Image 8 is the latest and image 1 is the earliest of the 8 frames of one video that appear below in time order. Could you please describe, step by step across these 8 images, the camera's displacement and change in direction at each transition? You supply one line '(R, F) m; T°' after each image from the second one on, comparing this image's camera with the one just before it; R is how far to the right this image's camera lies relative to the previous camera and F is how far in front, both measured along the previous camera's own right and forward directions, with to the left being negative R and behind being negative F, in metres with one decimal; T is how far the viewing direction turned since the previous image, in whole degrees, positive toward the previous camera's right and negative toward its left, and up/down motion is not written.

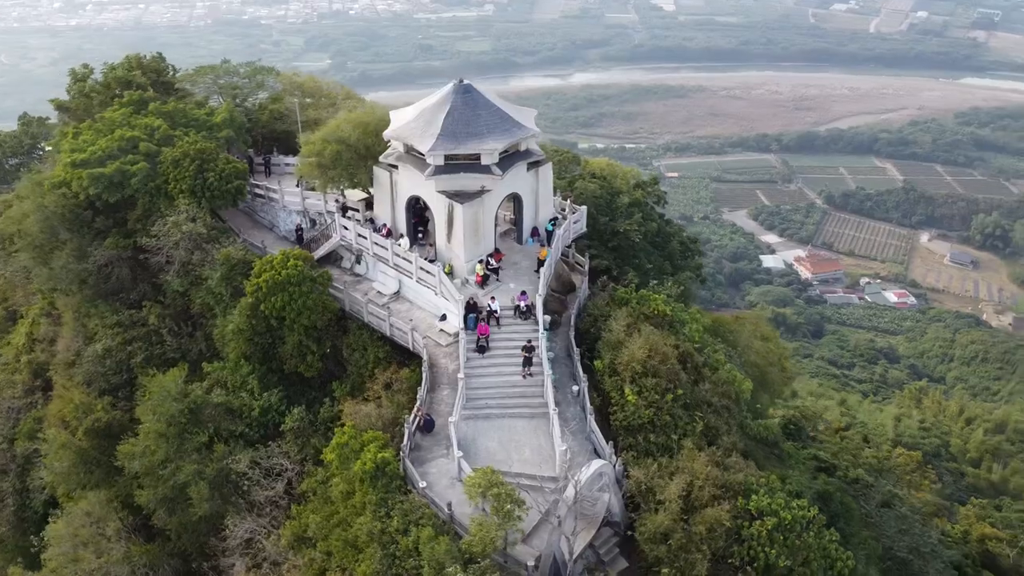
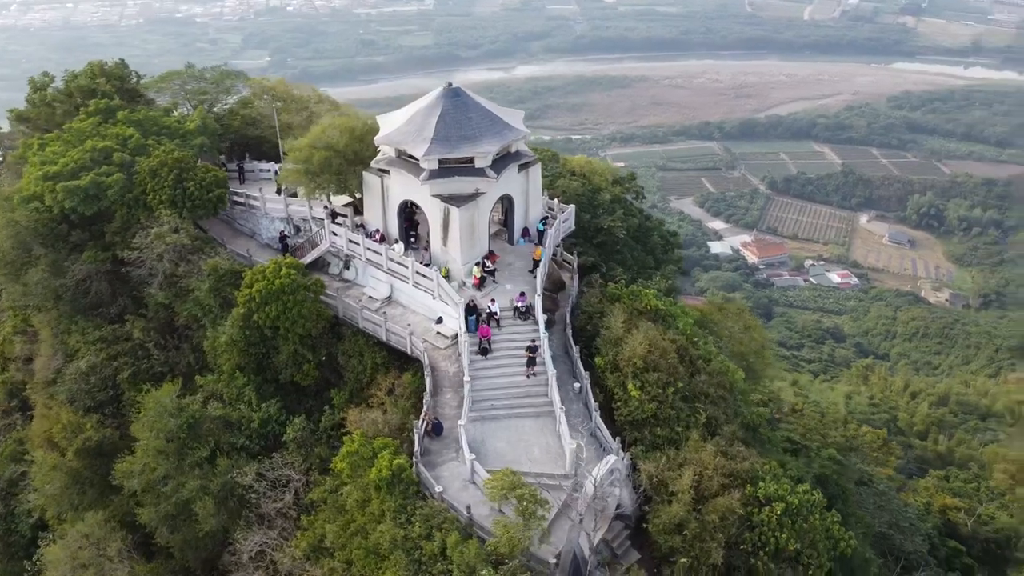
(-1.3, -0.2) m; +4°
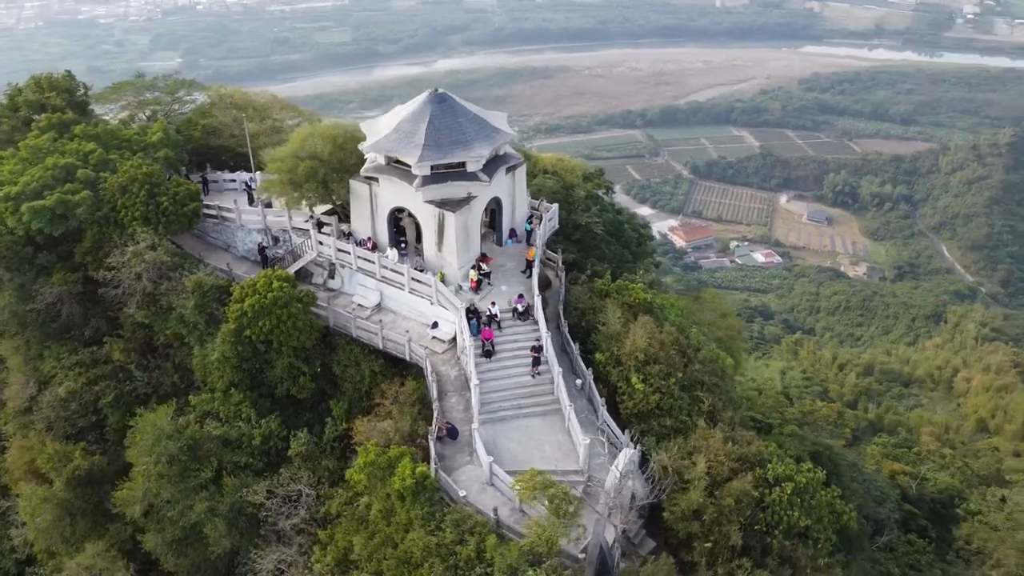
(-1.8, -0.2) m; +5°
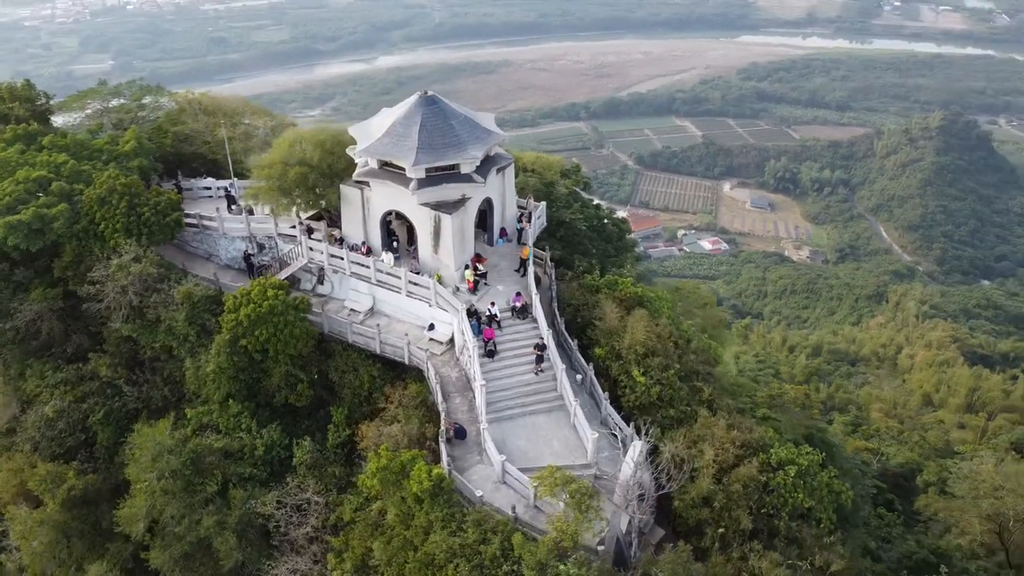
(-1.3, -0.2) m; +4°
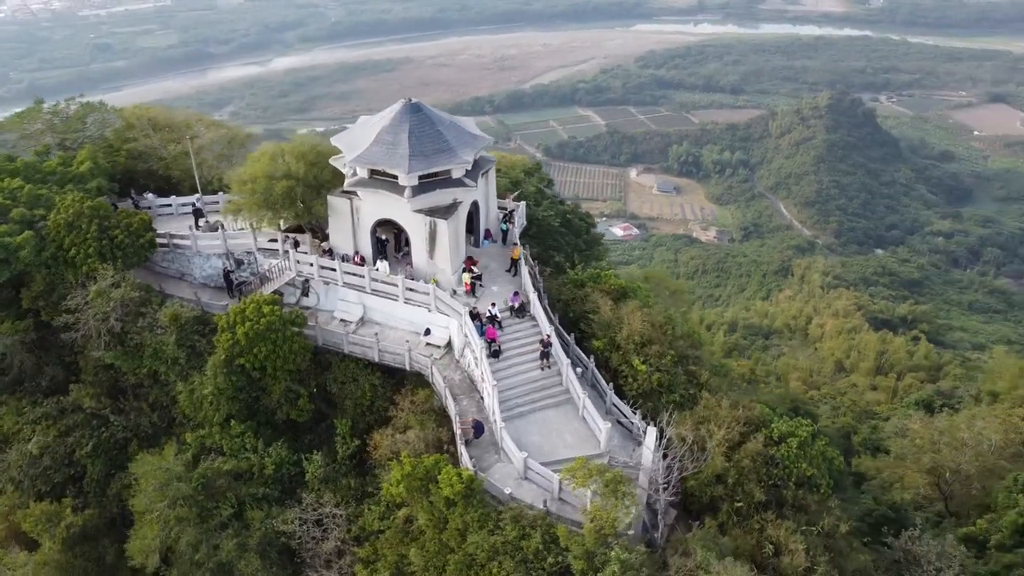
(-2.3, -0.3) m; +6°
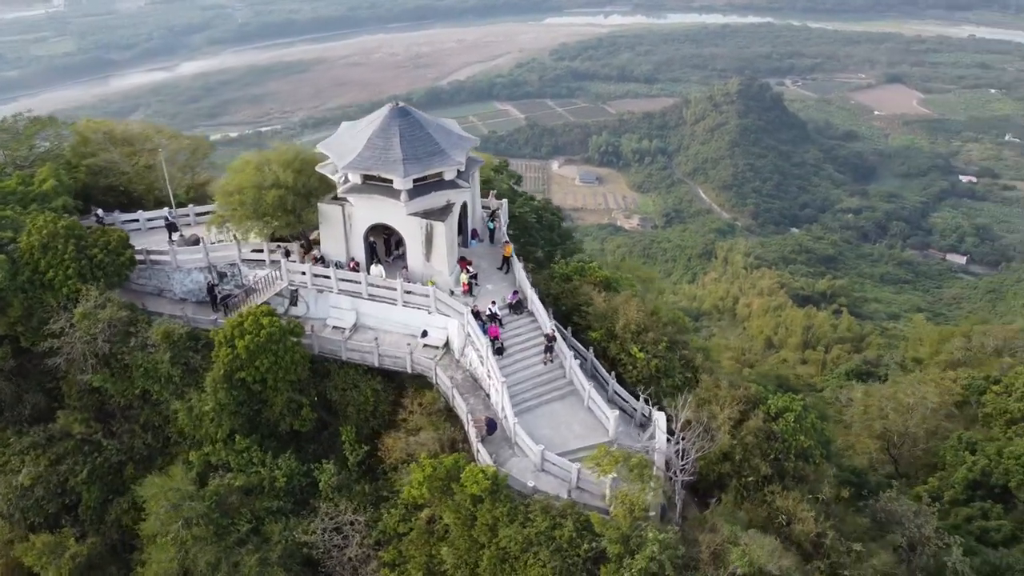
(-2.0, -0.3) m; +5°
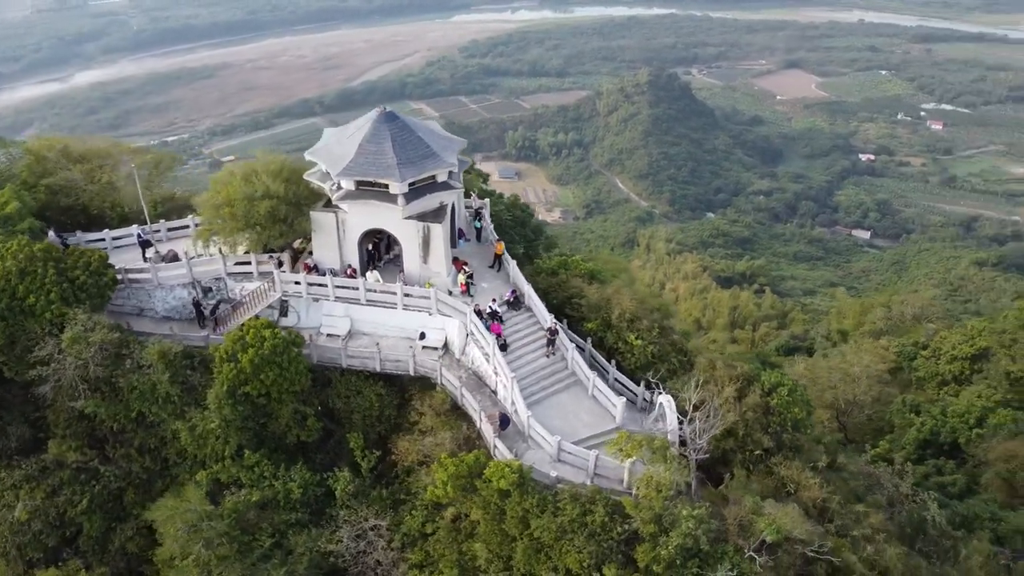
(-2.1, -0.3) m; +5°
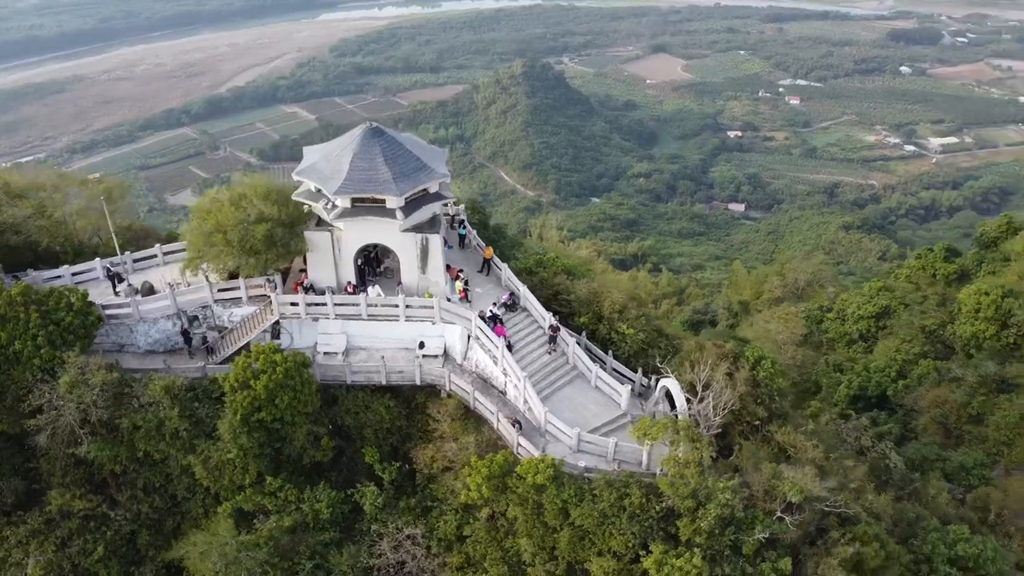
(-3.1, -0.5) m; +8°
